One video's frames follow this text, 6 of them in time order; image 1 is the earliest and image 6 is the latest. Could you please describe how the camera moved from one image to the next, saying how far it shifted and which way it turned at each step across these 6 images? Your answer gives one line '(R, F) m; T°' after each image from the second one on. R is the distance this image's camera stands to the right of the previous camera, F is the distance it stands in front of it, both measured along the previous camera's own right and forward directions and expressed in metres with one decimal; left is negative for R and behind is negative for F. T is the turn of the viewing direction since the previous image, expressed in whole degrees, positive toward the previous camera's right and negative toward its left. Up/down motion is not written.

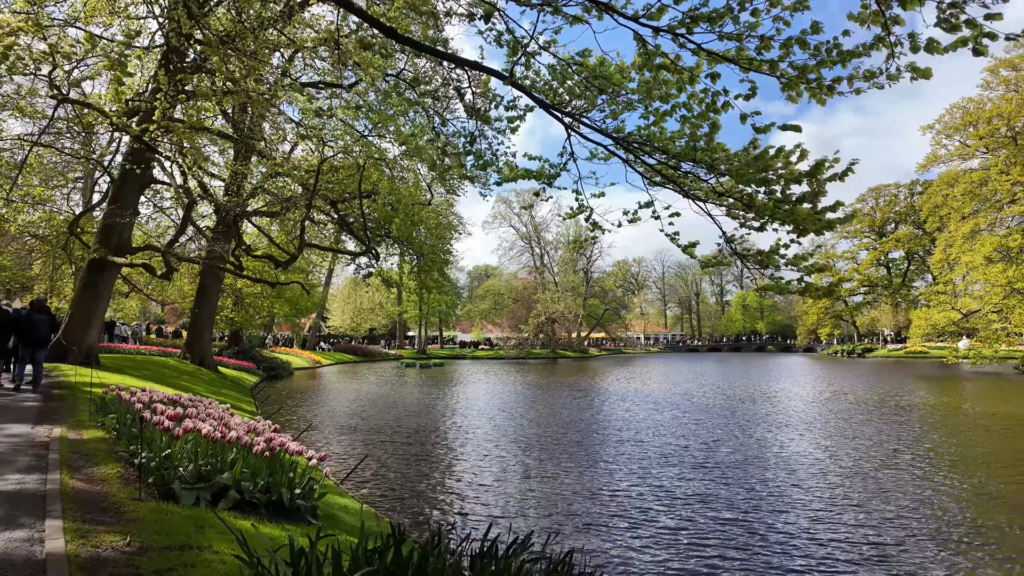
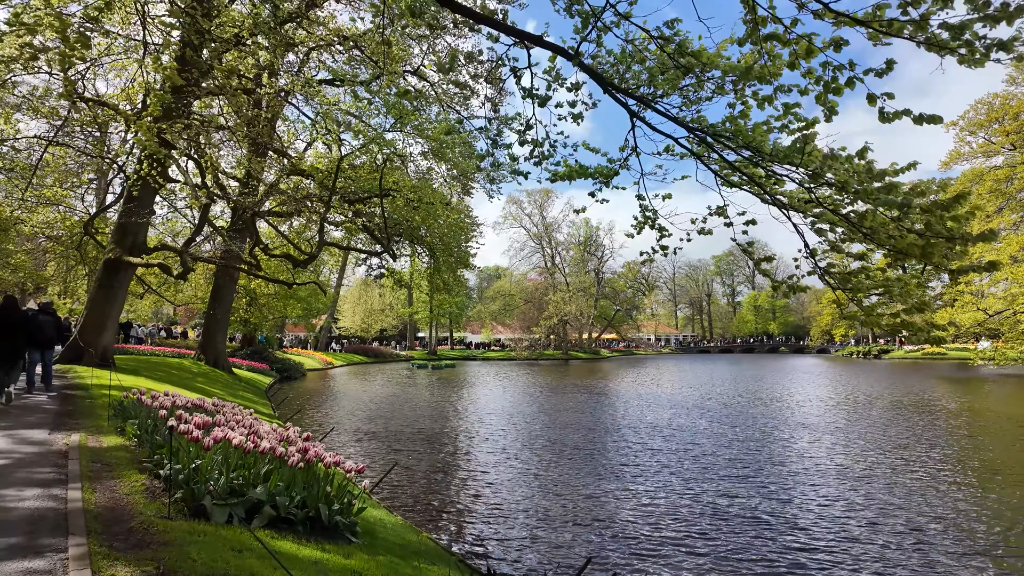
(-0.2, +0.3) m; -1°
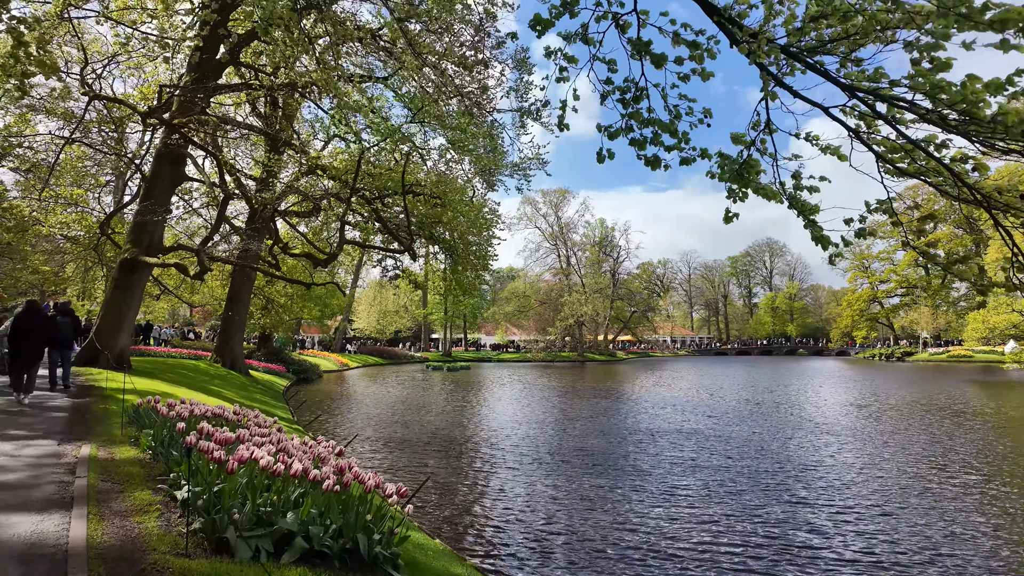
(-0.2, +0.4) m; -1°
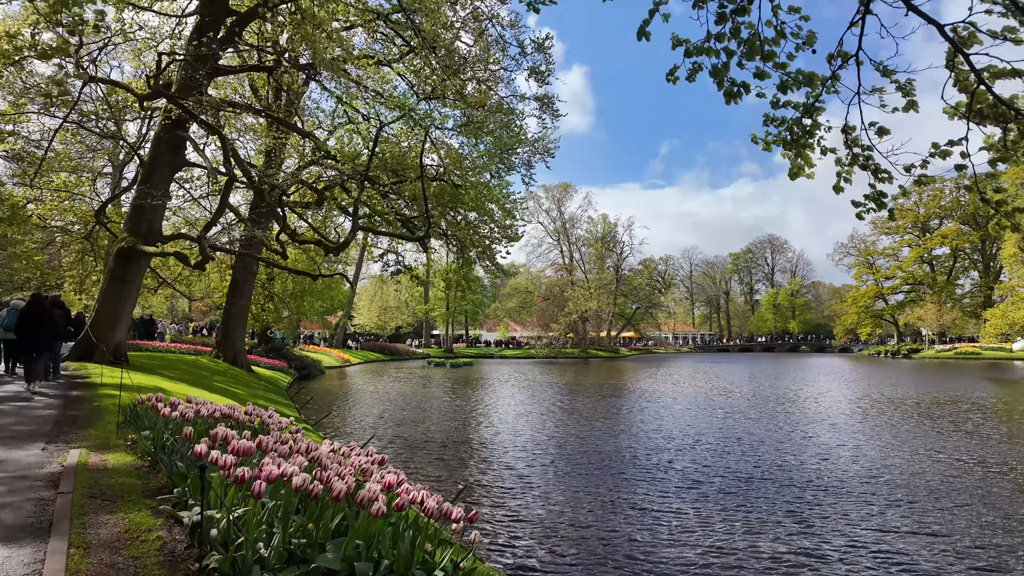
(-0.4, +0.6) m; 0°
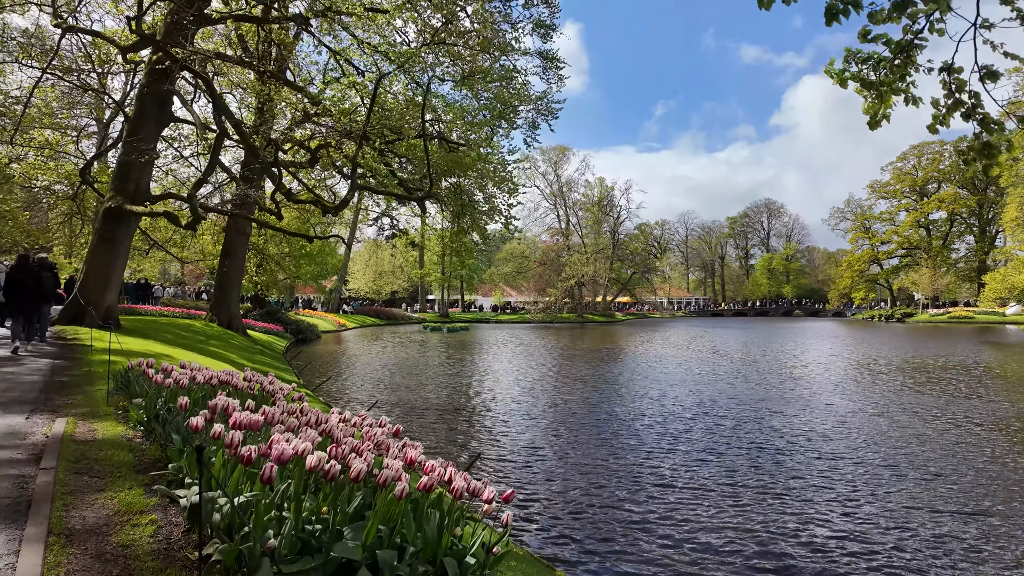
(-0.1, +0.3) m; +1°
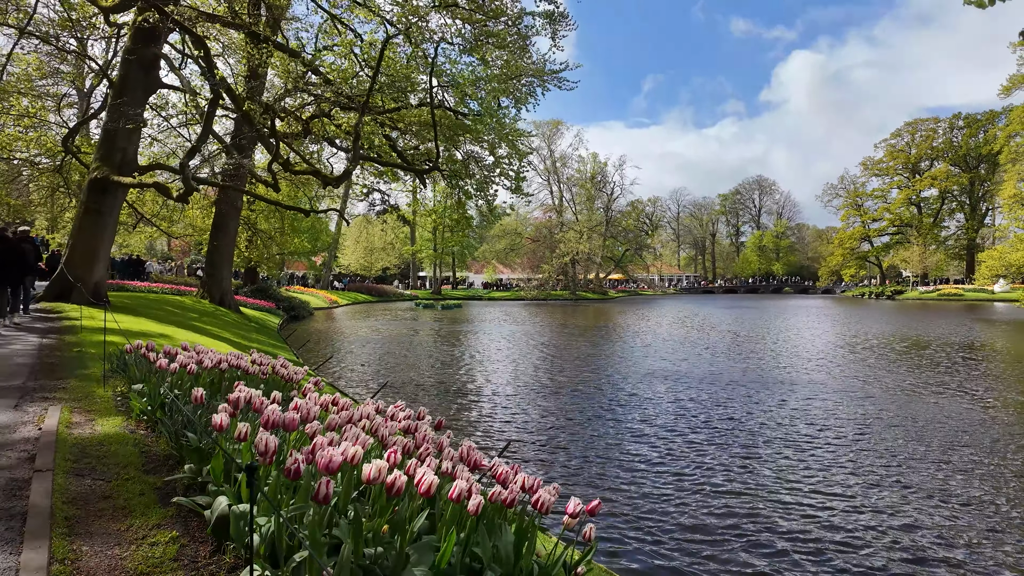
(-0.3, +0.3) m; +1°
